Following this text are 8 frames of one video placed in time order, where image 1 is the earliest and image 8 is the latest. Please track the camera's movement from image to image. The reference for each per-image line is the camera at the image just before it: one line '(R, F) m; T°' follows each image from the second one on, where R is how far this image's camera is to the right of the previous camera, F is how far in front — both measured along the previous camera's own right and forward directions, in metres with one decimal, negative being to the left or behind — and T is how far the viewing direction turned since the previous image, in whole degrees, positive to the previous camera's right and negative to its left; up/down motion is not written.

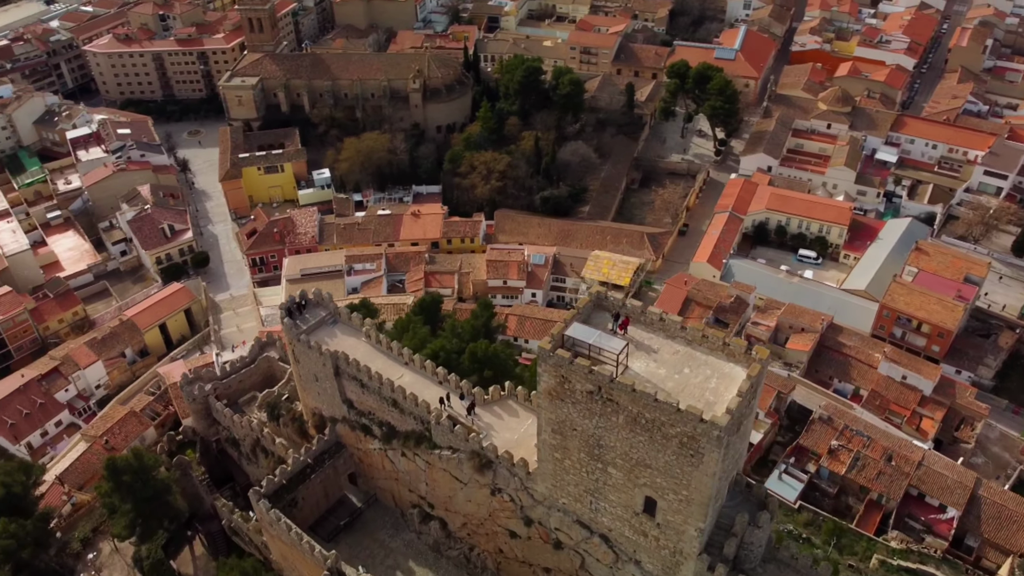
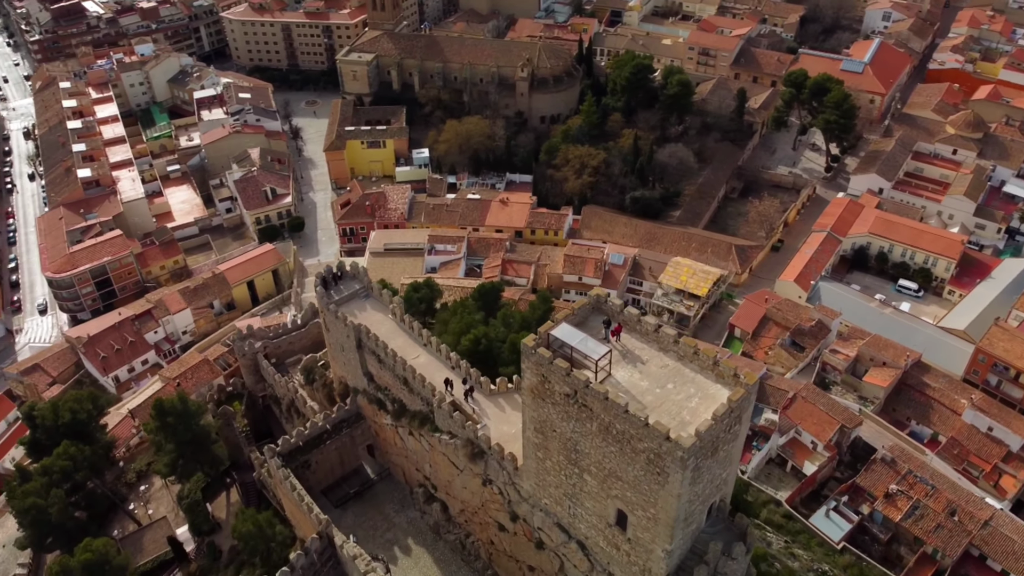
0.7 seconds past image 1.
(+2.6, +0.3) m; -8°
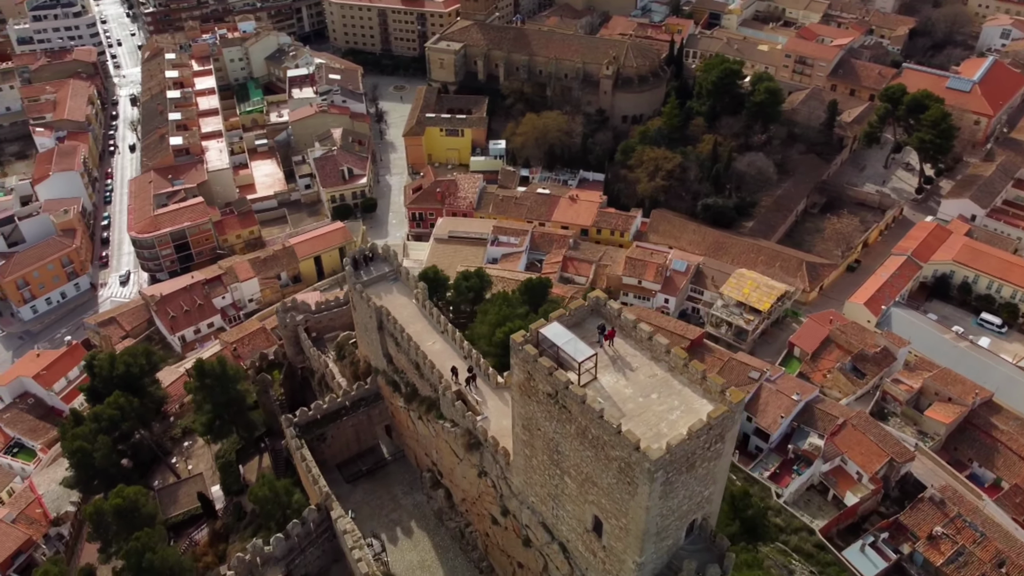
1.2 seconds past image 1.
(+2.0, +0.2) m; -6°
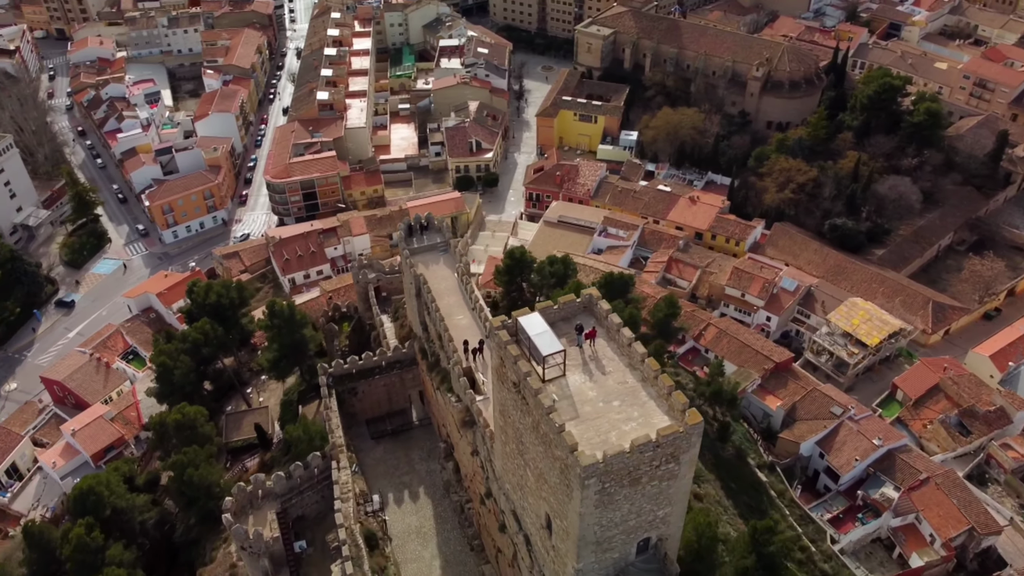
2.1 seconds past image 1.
(+3.4, +0.4) m; -10°
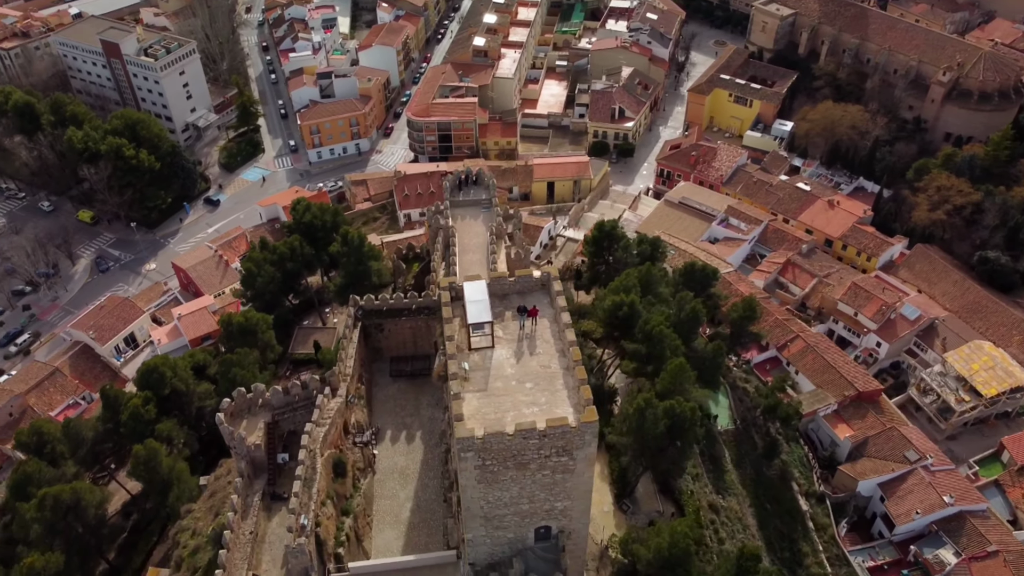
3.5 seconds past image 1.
(+4.5, +0.7) m; -12°
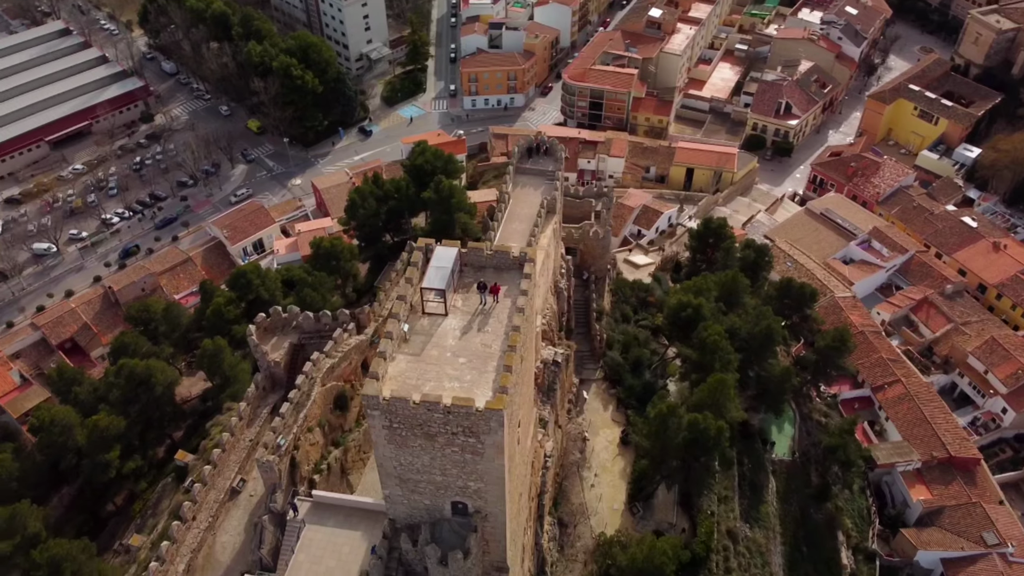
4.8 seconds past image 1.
(+4.1, +0.7) m; -12°
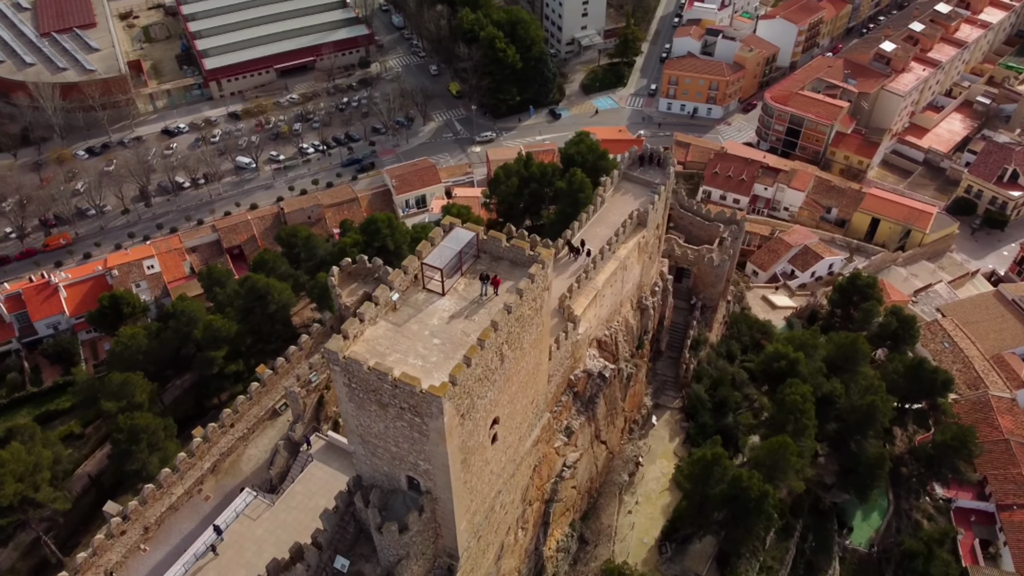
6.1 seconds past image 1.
(+3.9, +0.7) m; -14°
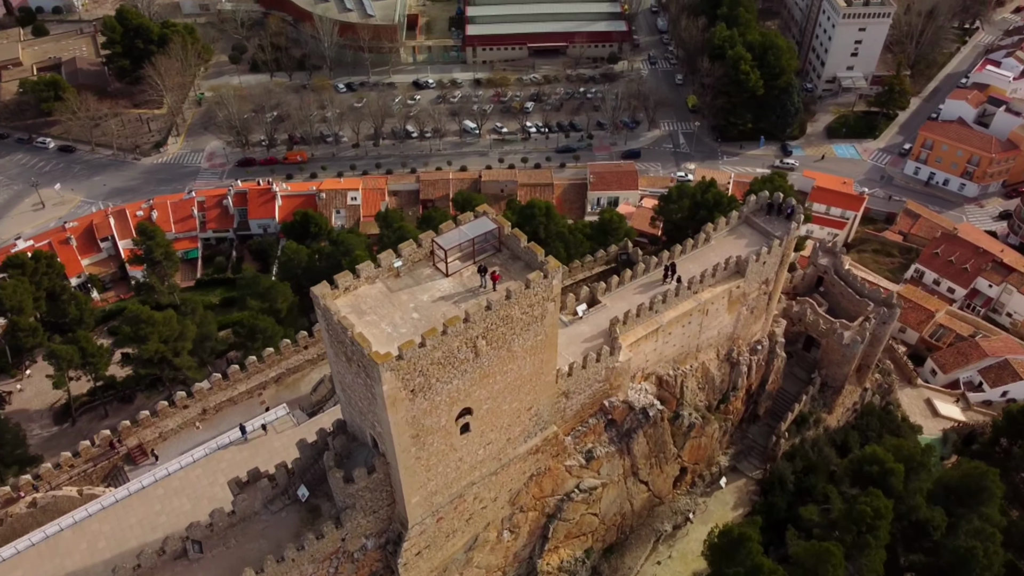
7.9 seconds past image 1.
(+4.7, +0.7) m; -16°
